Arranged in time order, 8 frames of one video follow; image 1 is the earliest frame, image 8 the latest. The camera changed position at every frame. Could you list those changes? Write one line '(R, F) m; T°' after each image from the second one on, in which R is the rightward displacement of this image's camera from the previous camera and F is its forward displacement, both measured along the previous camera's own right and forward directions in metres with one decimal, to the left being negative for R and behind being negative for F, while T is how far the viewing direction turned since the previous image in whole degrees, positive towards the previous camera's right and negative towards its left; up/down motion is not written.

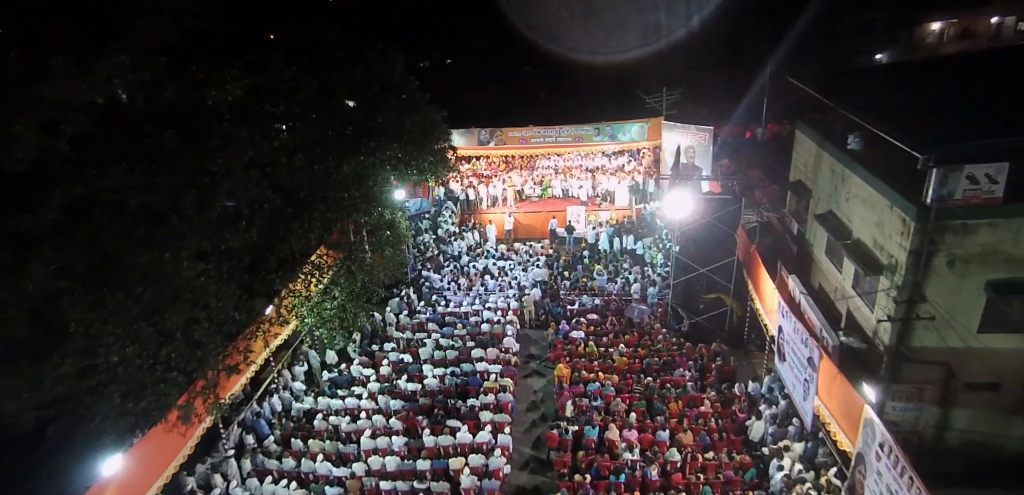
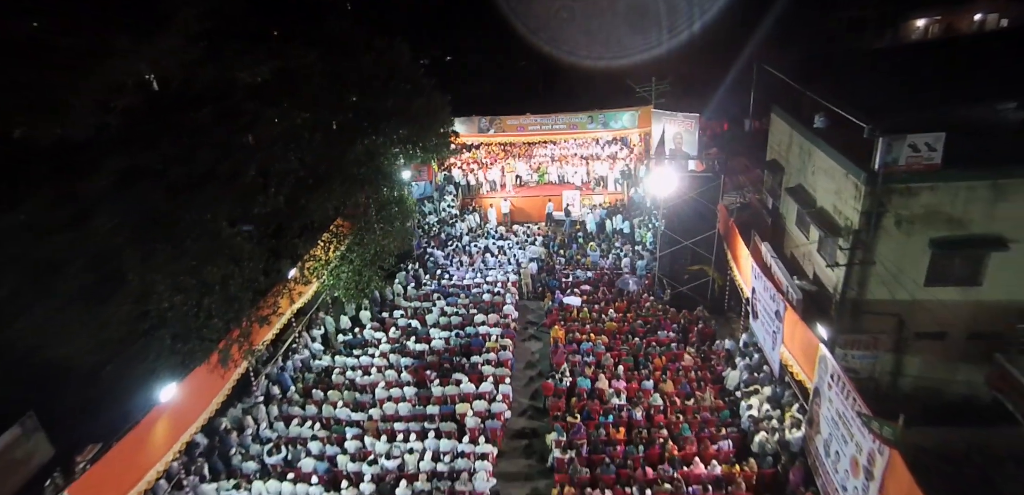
(0.0, -1.3) m; 0°
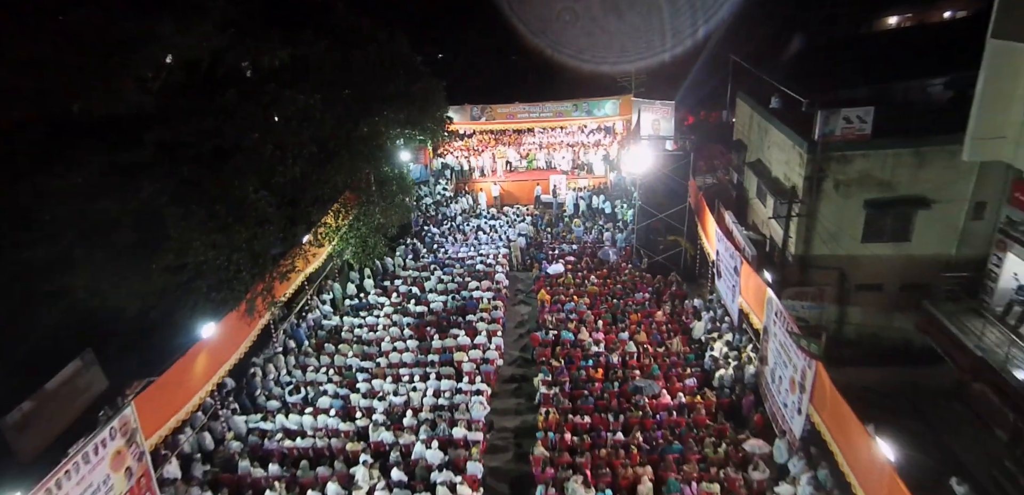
(0.0, -1.6) m; +1°
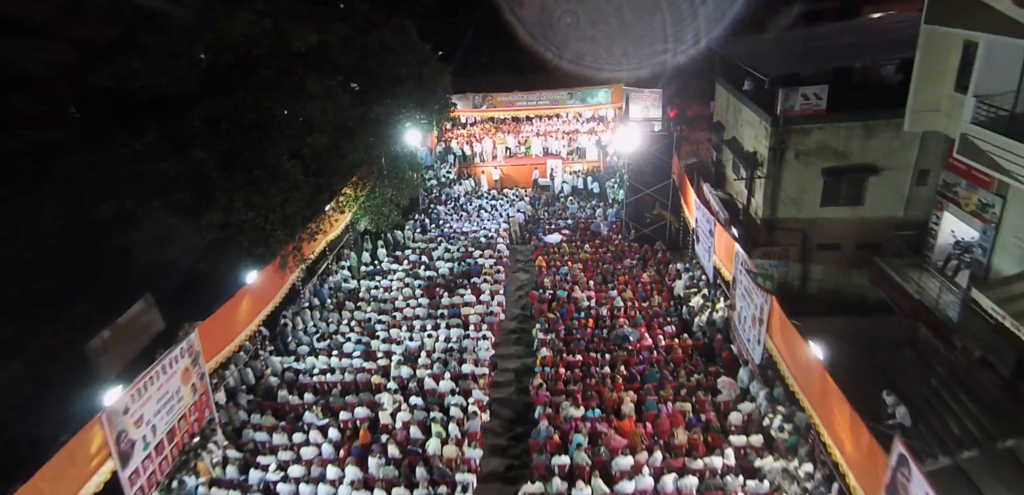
(-0.1, -1.7) m; 0°
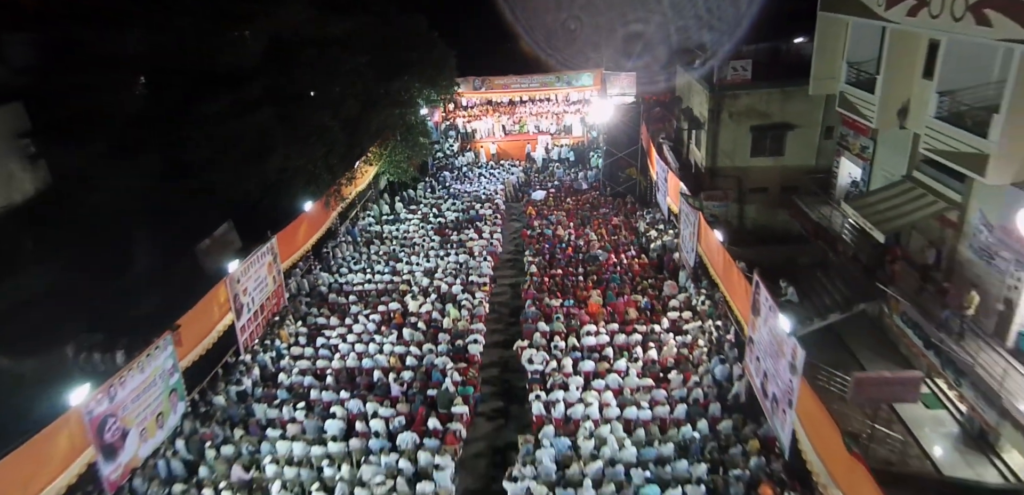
(0.0, -3.9) m; 0°
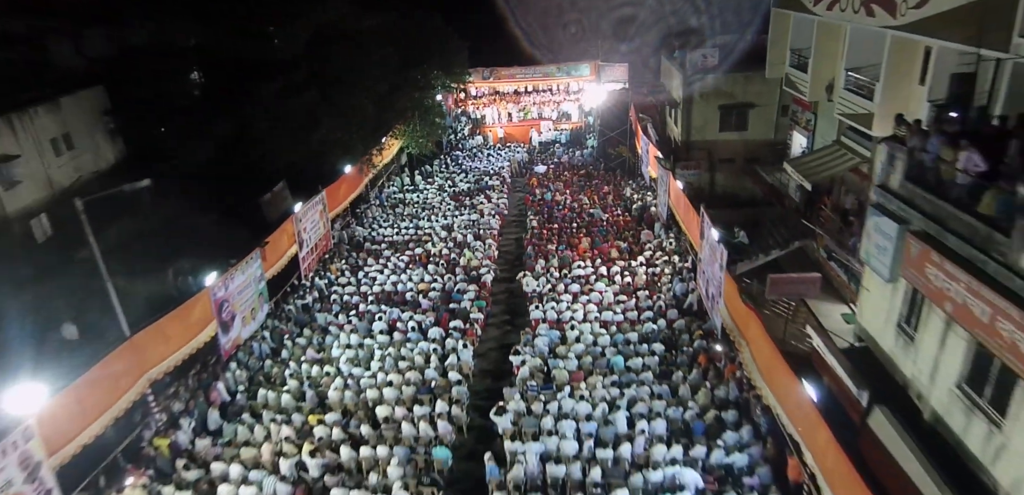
(0.0, -3.4) m; 0°
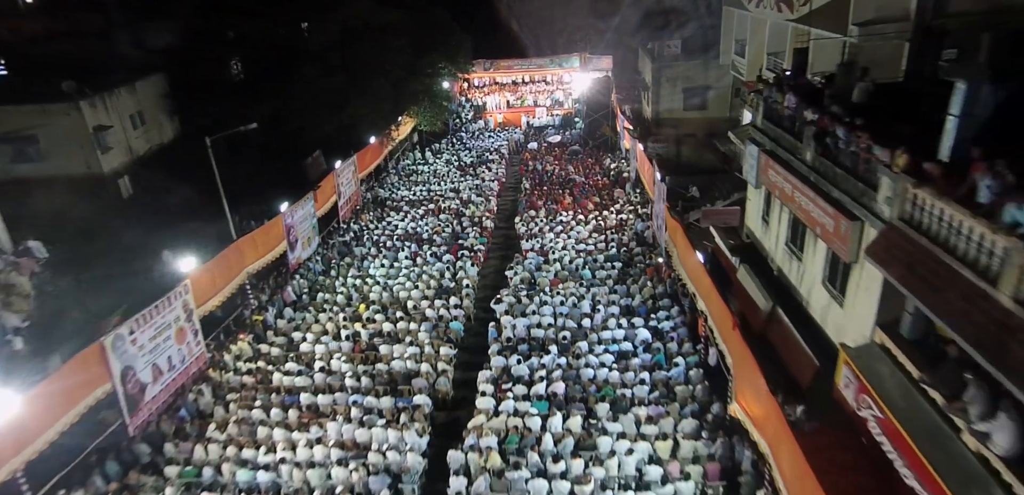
(+0.1, -4.2) m; 0°
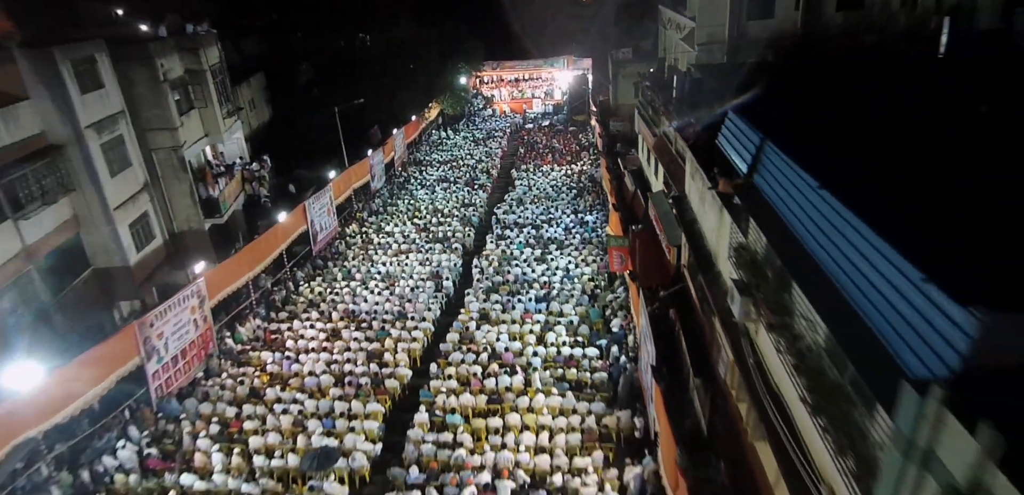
(+0.5, -10.6) m; -1°
